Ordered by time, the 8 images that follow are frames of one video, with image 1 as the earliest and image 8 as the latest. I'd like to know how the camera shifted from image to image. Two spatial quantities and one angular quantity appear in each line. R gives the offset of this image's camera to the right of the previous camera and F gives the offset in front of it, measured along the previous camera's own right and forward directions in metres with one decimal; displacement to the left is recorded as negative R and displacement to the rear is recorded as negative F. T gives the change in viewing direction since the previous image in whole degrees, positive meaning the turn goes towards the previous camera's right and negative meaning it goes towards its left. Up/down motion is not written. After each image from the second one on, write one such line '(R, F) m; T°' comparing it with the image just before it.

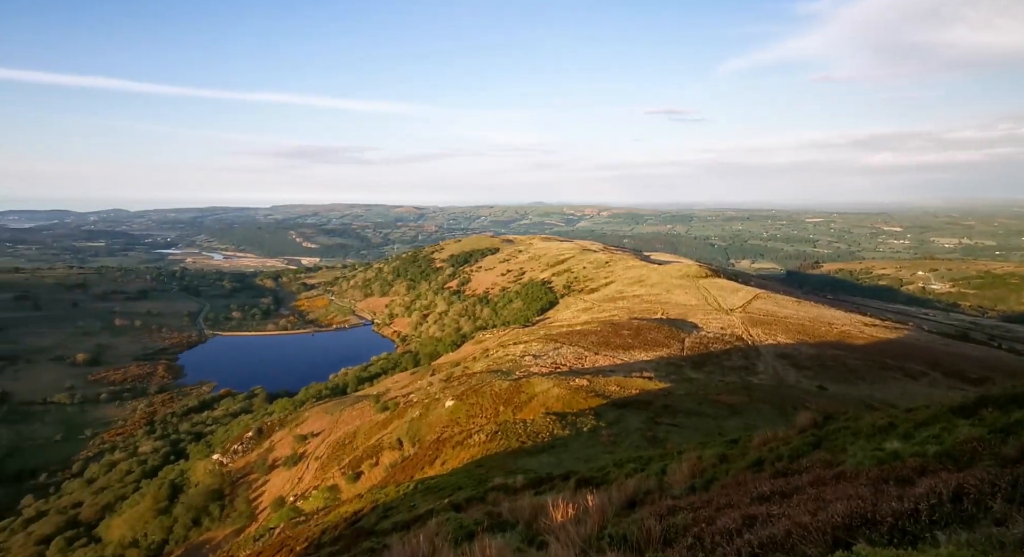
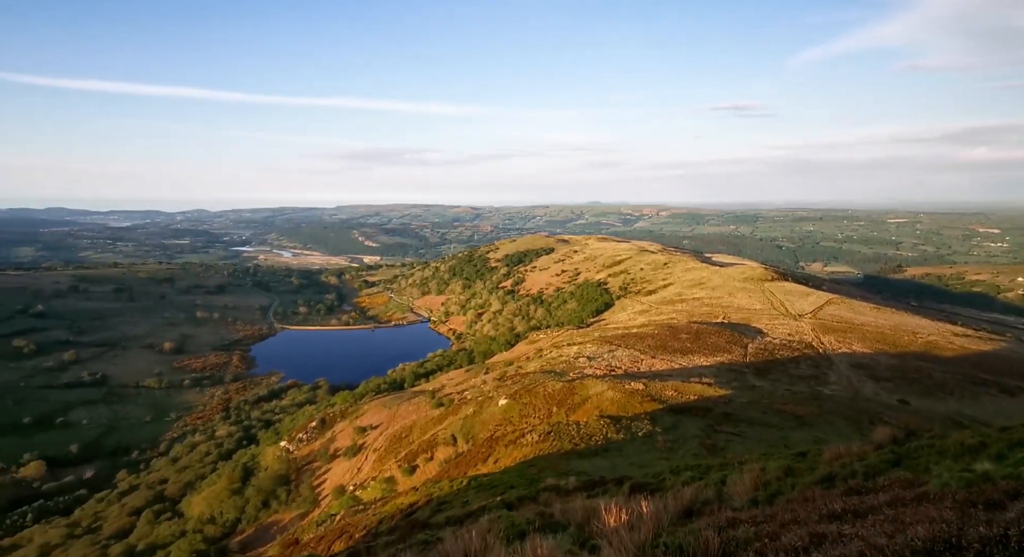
(0.0, +0.2) m; -4°
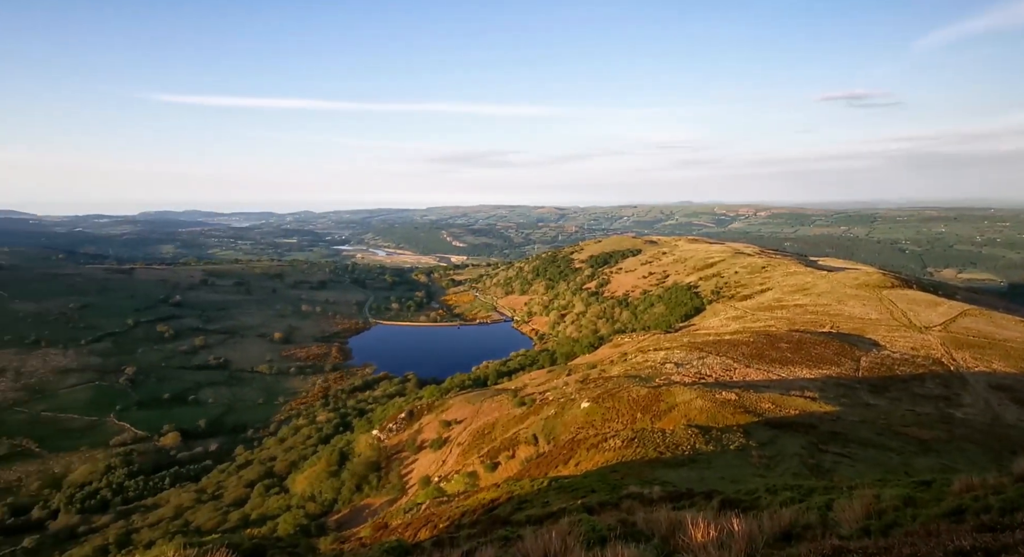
(-0.1, +0.4) m; -7°
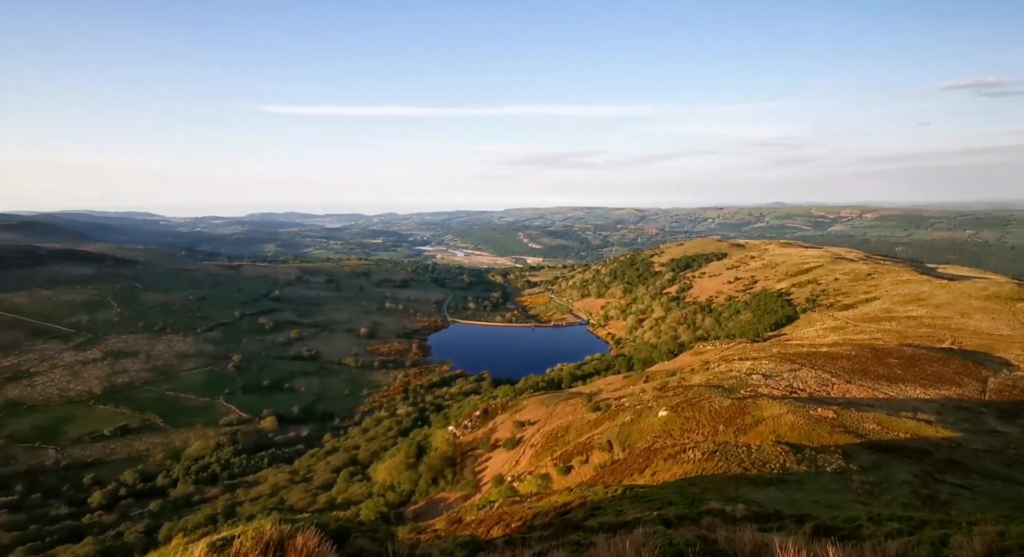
(-0.1, +0.6) m; -6°
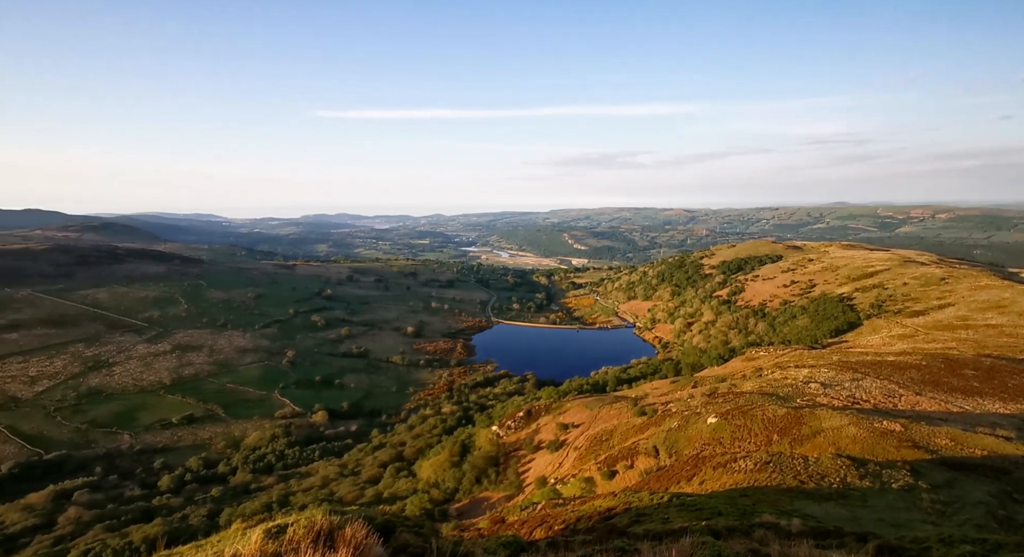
(0.0, +0.4) m; -4°
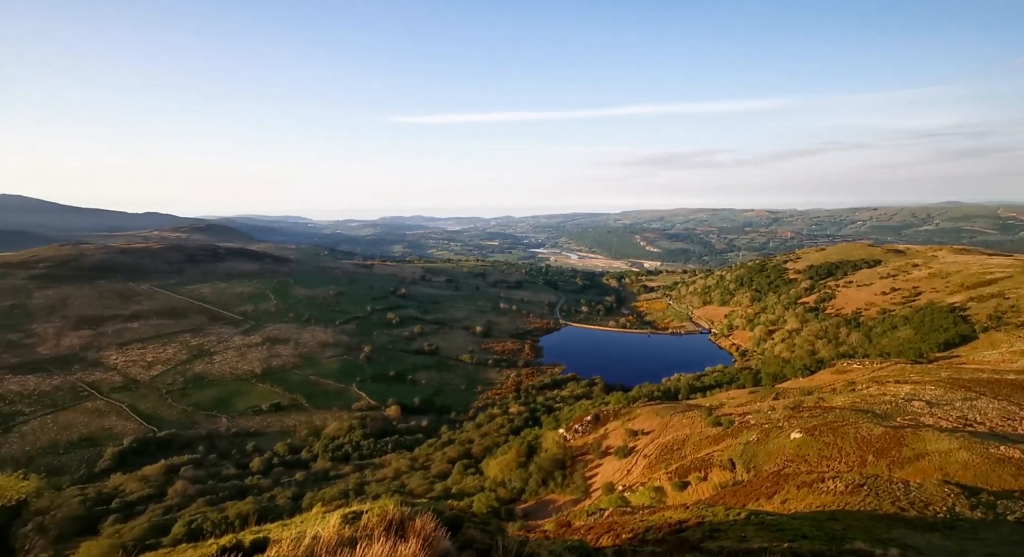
(-0.1, +0.9) m; -5°
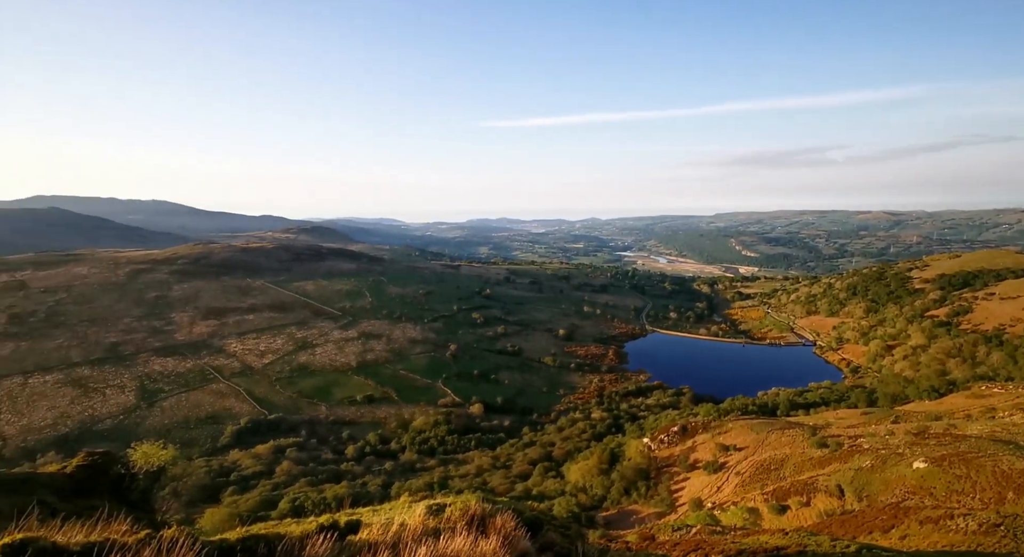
(-0.2, +1.5) m; -7°
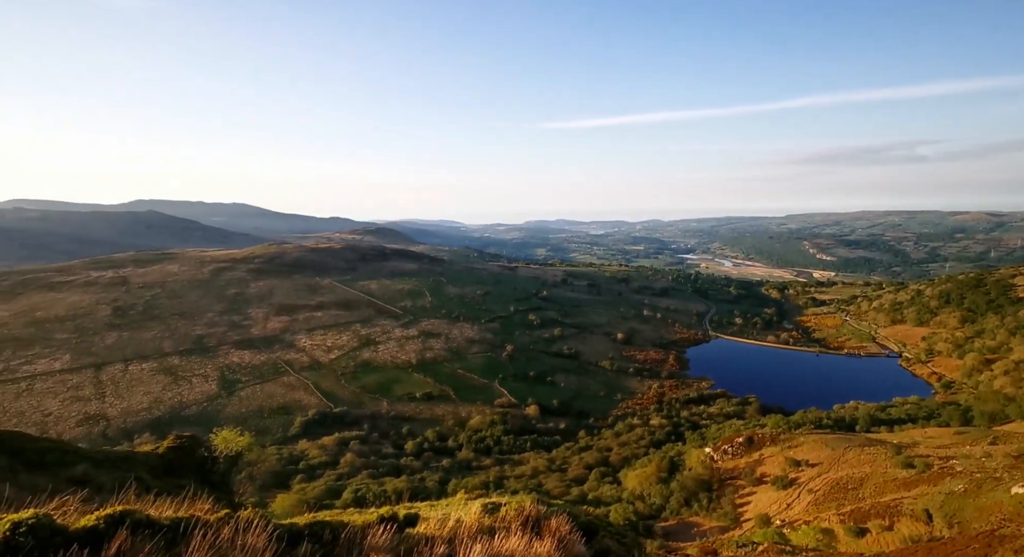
(-0.1, +1.2) m; -5°
